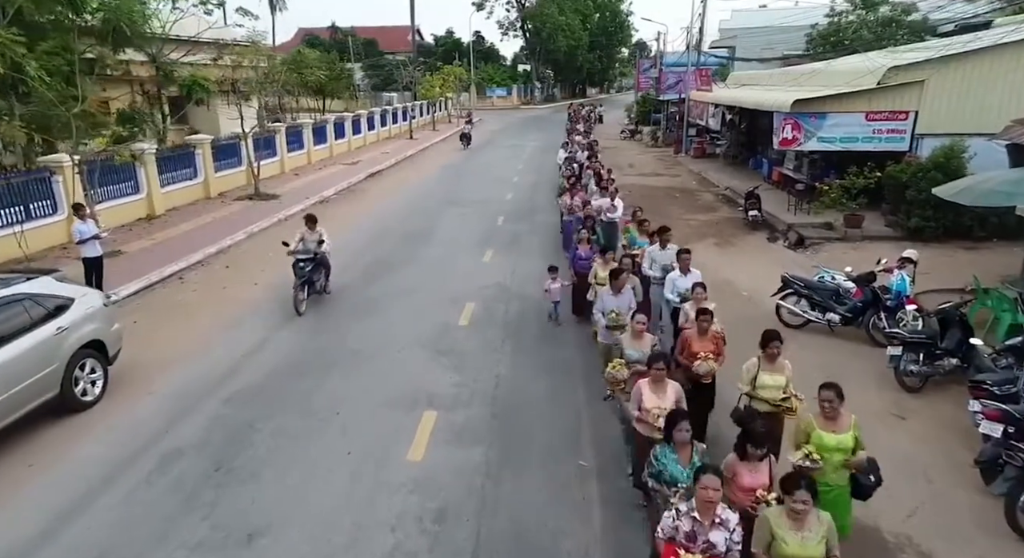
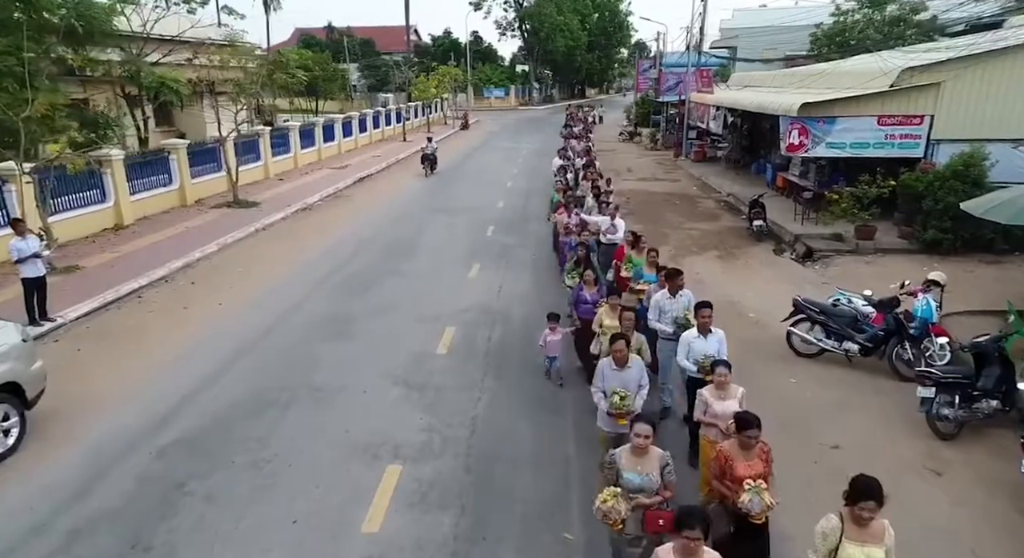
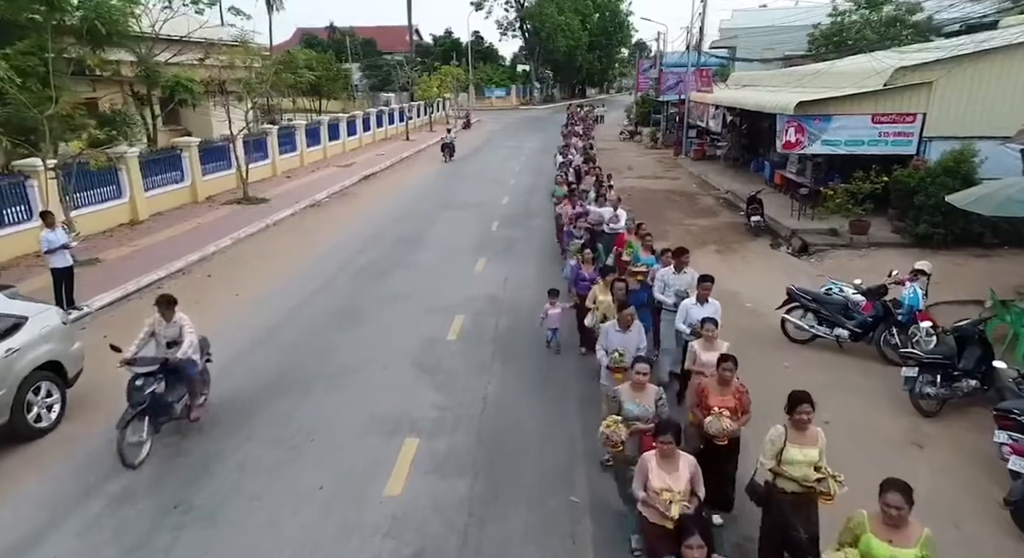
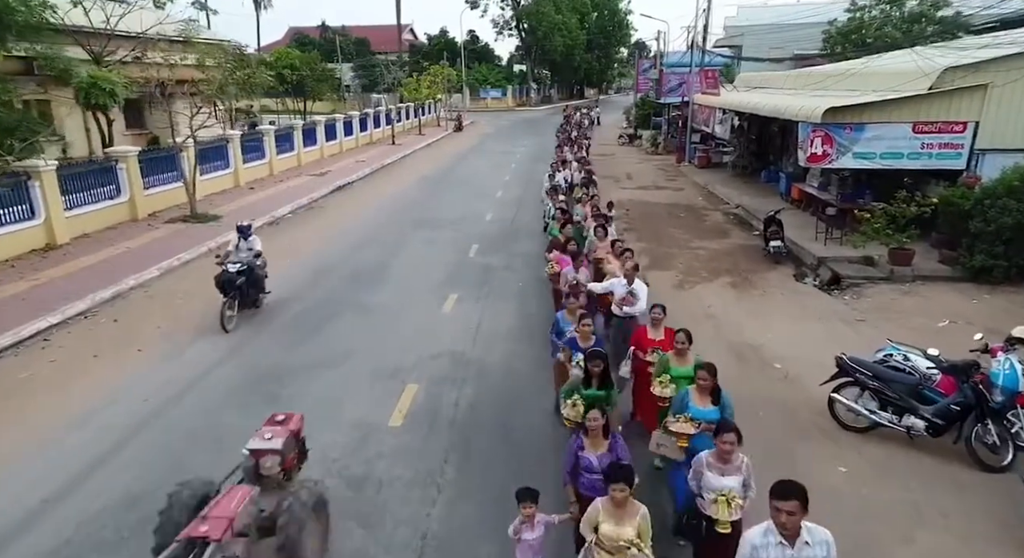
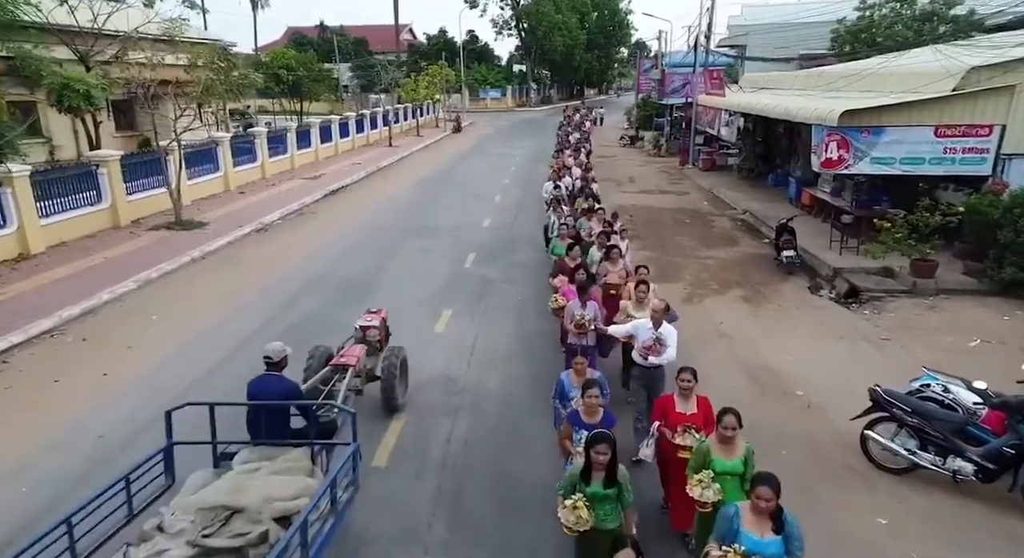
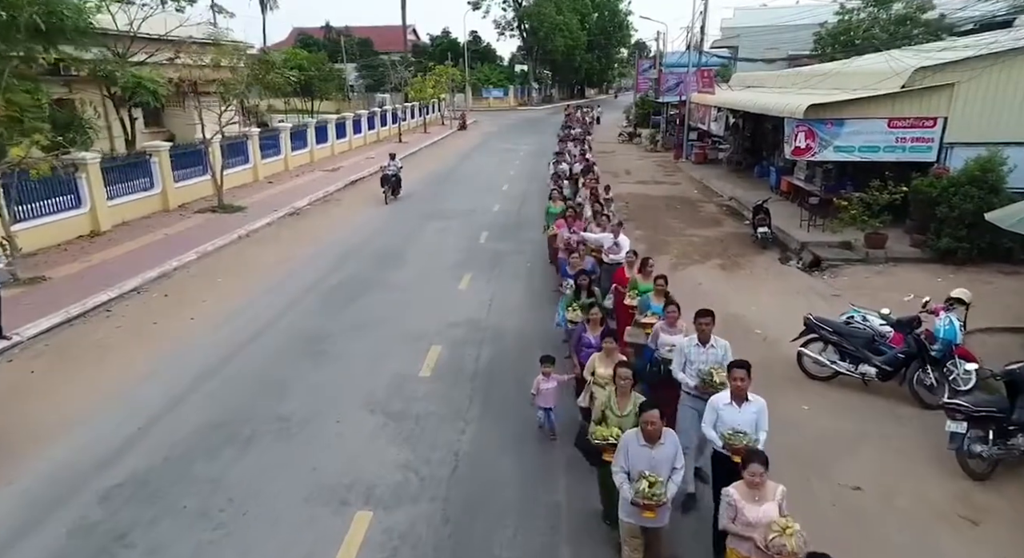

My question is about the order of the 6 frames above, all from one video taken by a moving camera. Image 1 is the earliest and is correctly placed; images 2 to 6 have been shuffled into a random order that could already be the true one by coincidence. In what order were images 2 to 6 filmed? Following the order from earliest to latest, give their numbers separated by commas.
3, 2, 6, 4, 5
